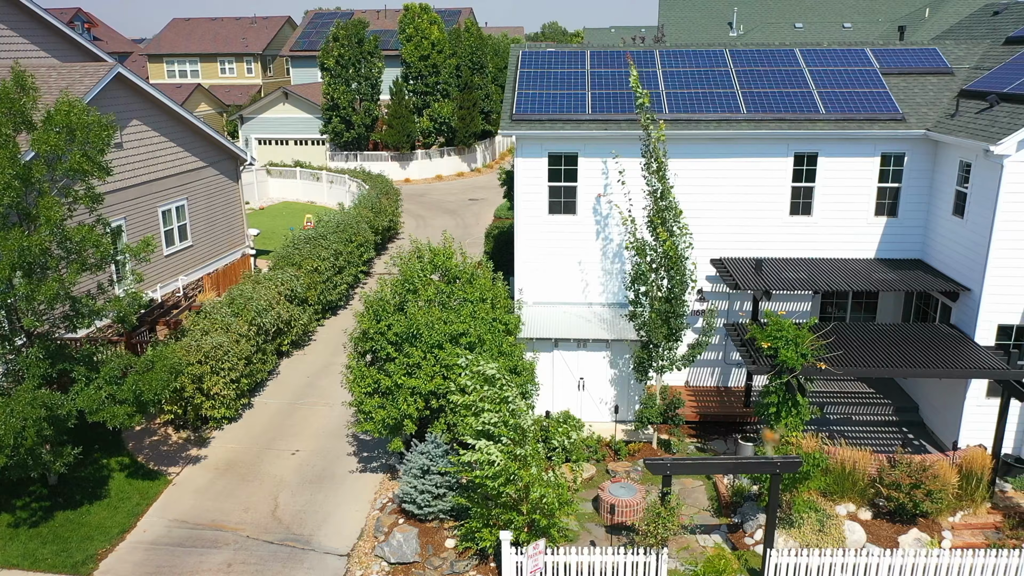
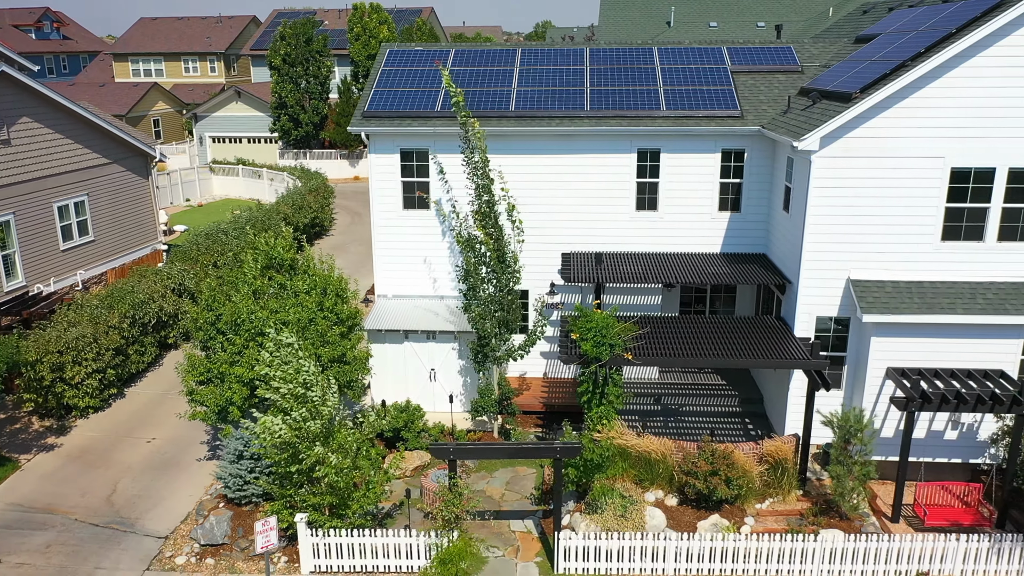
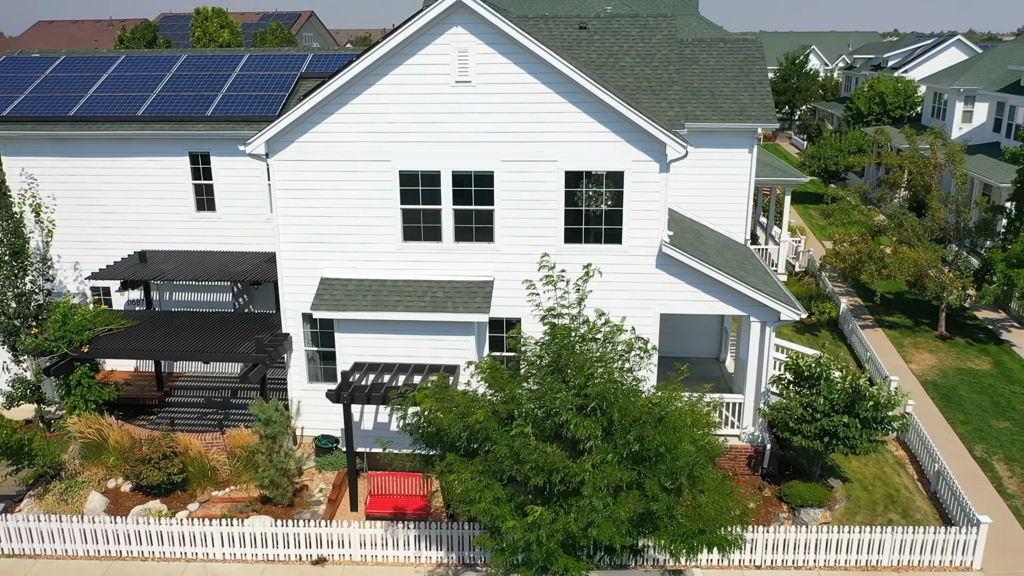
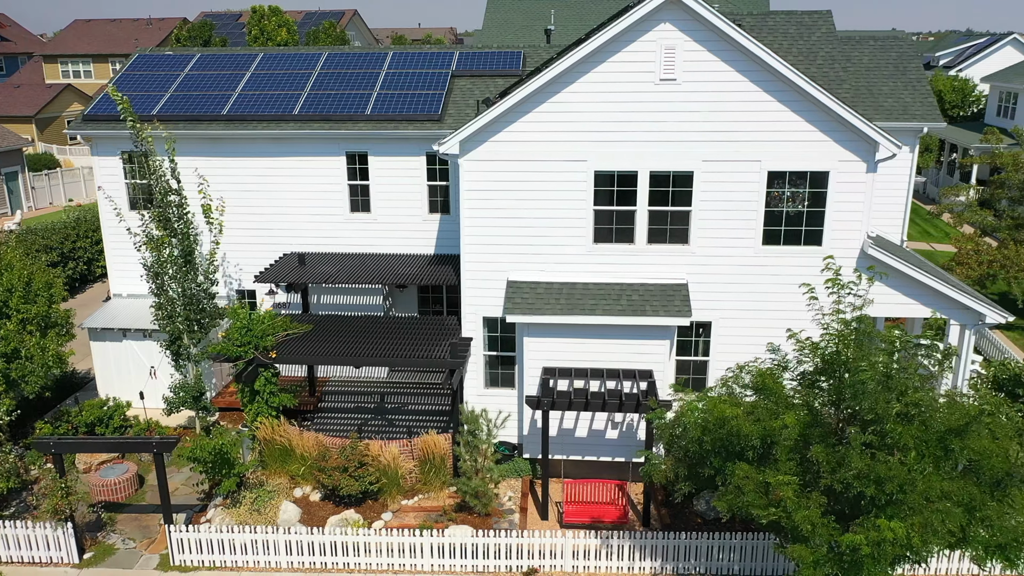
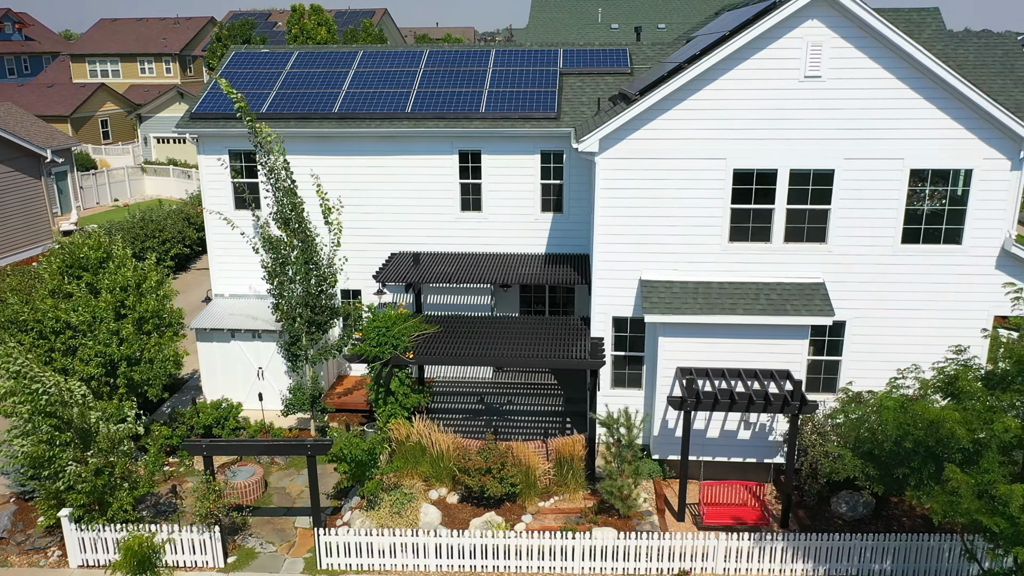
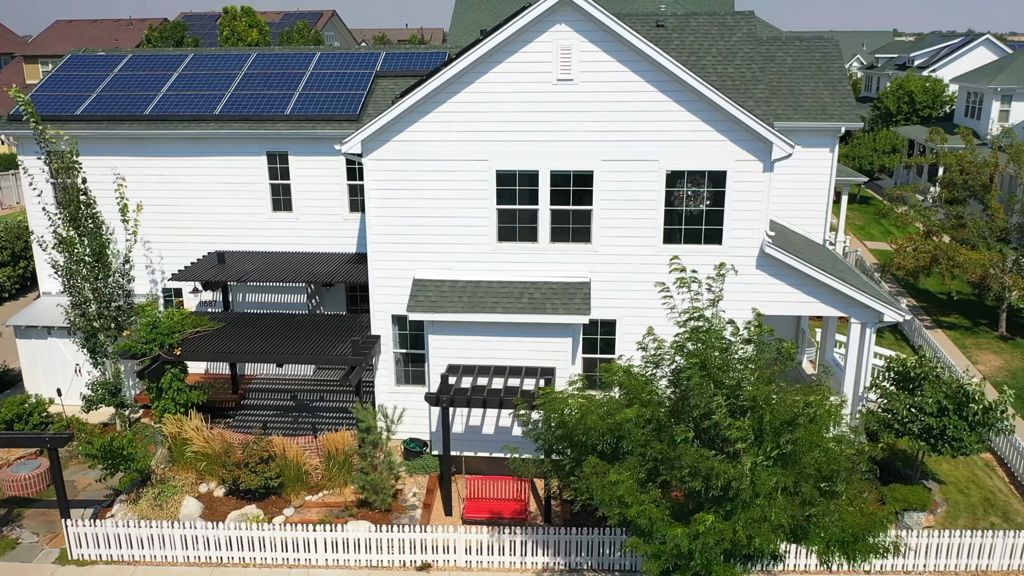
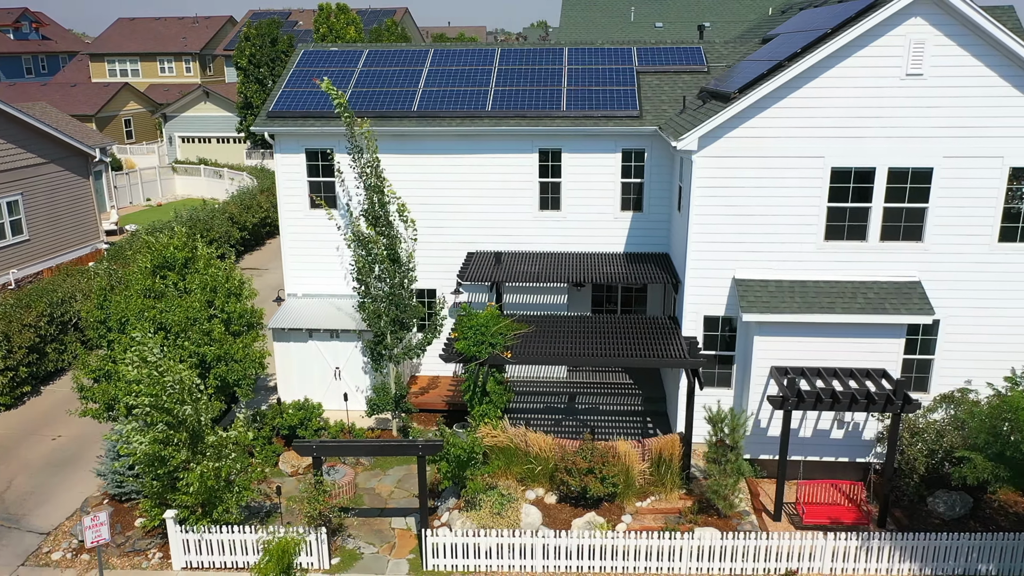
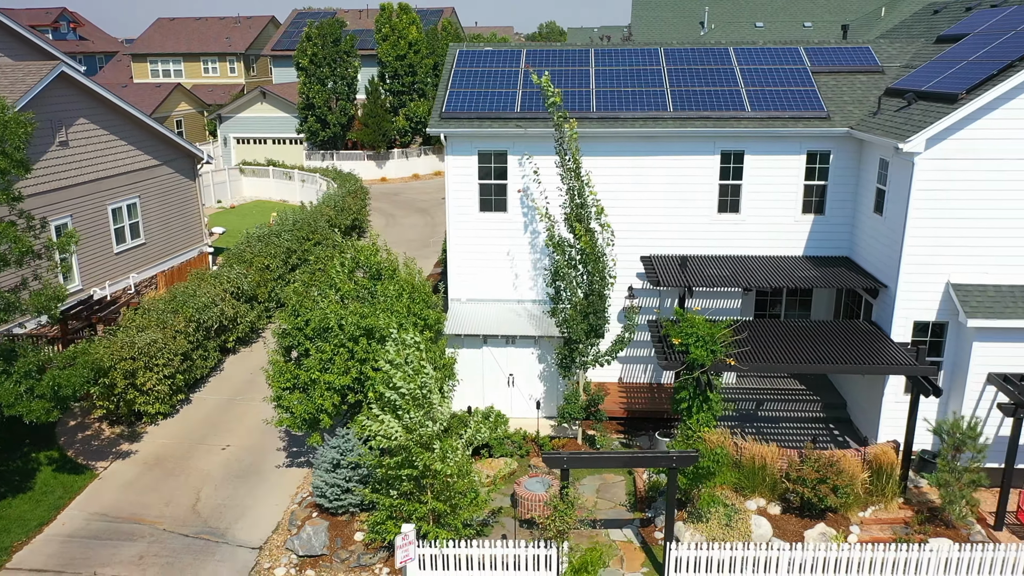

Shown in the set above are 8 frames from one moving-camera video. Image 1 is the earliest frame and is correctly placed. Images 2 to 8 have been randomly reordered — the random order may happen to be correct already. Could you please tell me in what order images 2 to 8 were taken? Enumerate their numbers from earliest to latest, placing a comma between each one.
8, 2, 7, 5, 4, 6, 3
